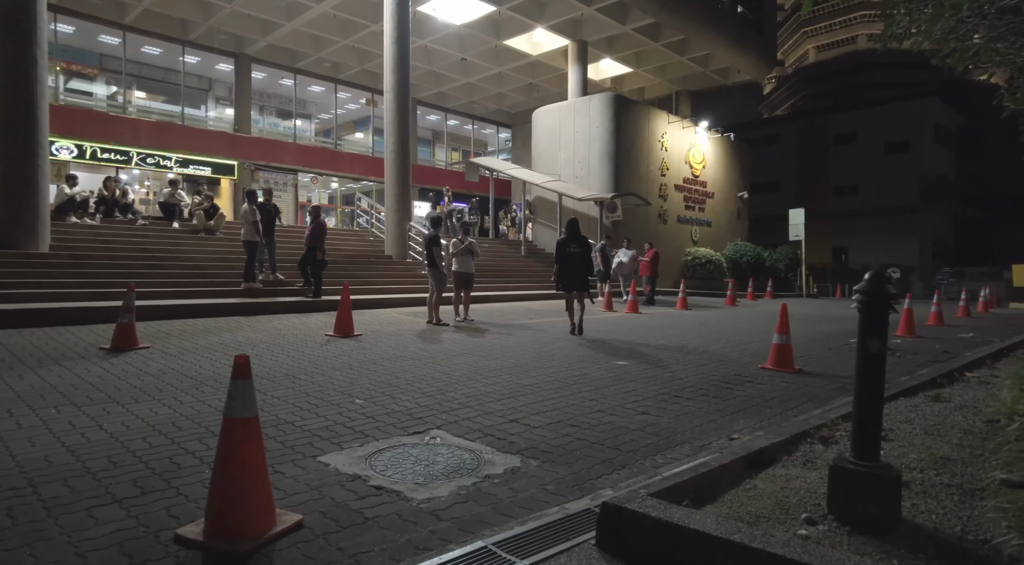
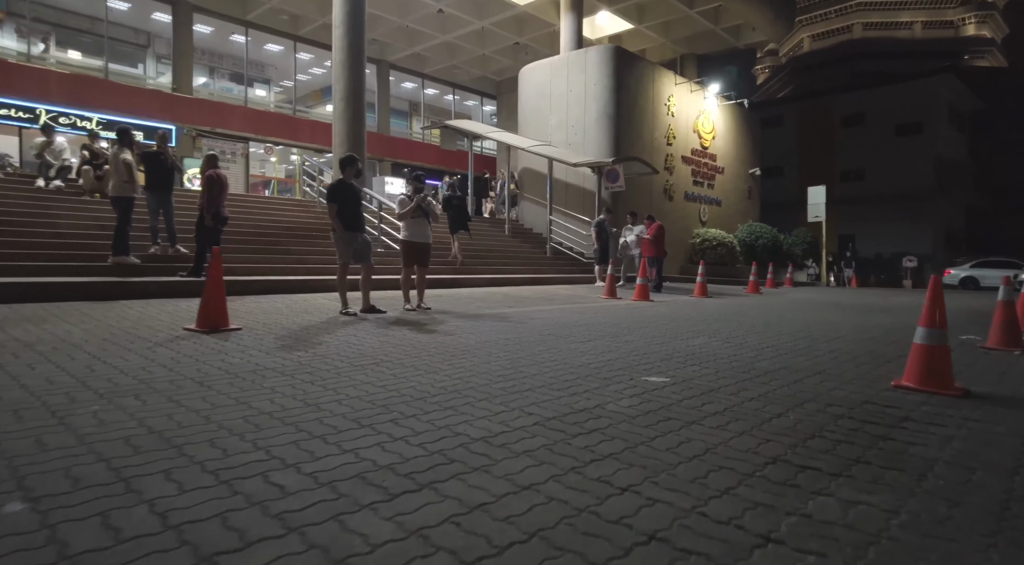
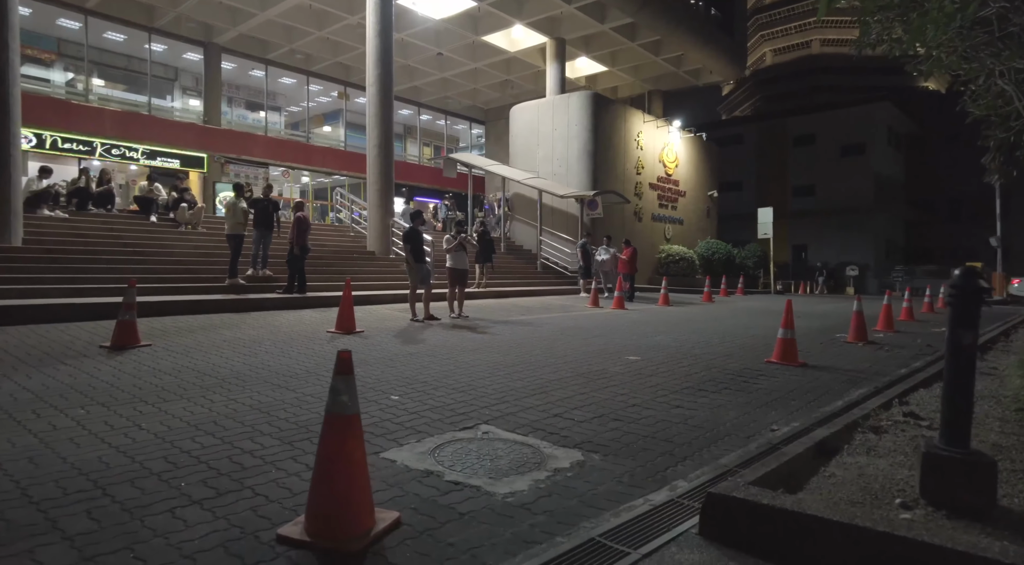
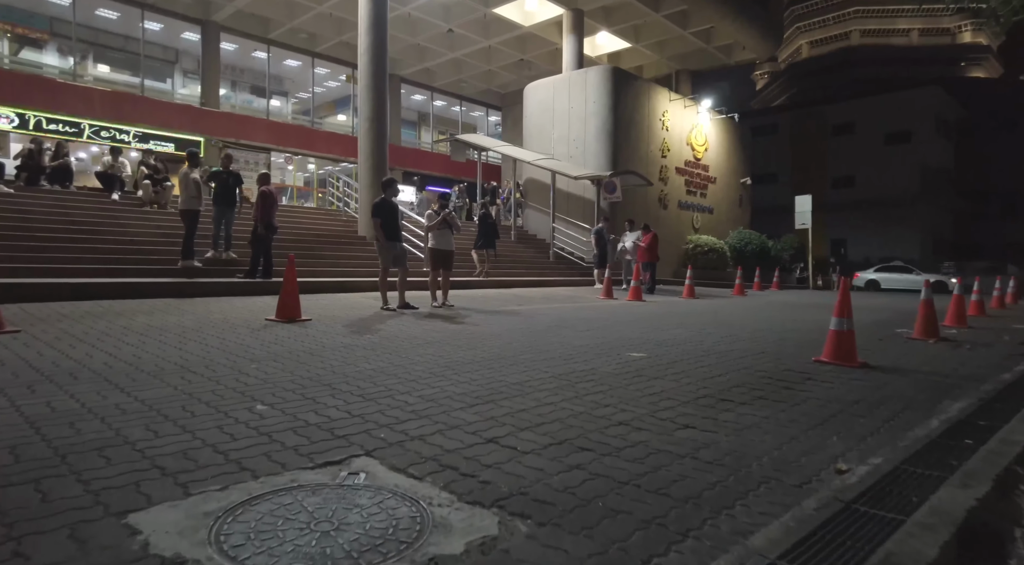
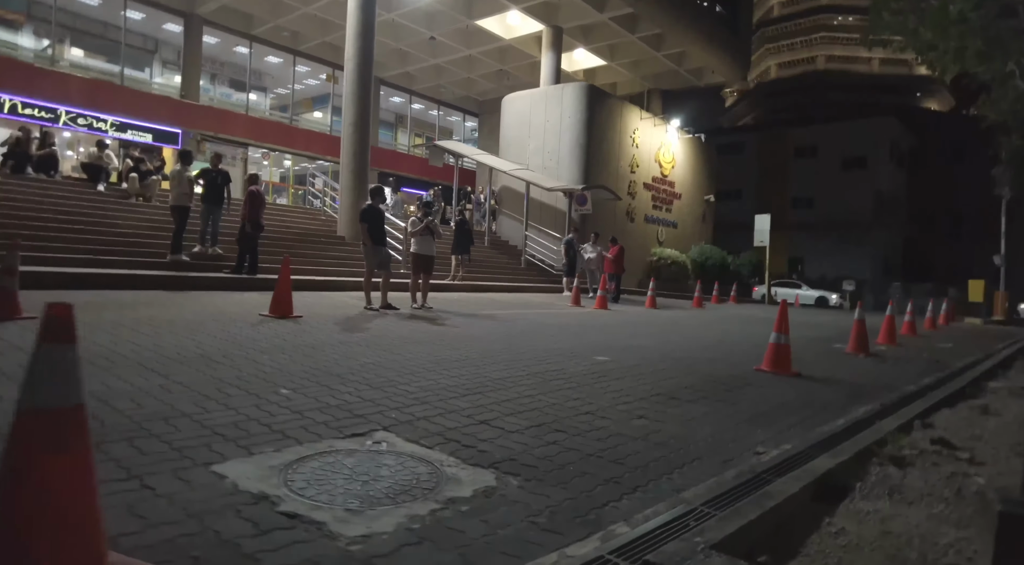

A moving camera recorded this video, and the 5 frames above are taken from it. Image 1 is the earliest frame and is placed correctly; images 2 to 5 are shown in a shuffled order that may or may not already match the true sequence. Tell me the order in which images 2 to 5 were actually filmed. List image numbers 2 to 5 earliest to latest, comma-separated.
3, 5, 4, 2
